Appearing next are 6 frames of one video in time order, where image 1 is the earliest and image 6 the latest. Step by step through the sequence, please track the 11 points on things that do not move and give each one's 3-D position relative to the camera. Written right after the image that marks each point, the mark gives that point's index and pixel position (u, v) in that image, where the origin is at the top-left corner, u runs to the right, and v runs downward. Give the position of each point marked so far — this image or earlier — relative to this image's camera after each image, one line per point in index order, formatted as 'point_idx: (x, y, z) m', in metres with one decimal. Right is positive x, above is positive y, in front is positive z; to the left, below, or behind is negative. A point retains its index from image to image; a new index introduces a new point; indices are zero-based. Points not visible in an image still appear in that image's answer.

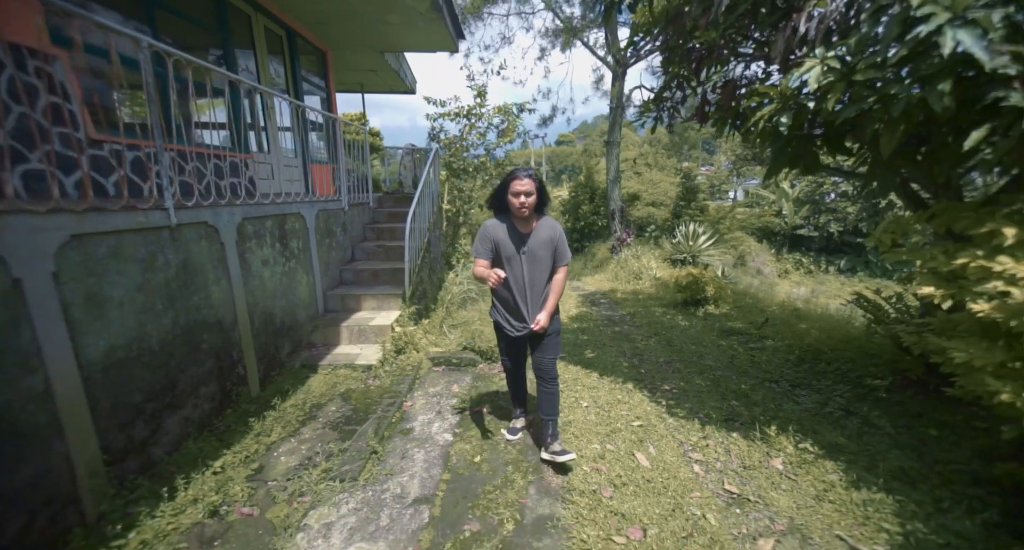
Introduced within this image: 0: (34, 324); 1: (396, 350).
0: (-2.1, -0.2, +1.9) m
1: (-1.2, -0.8, +4.2) m
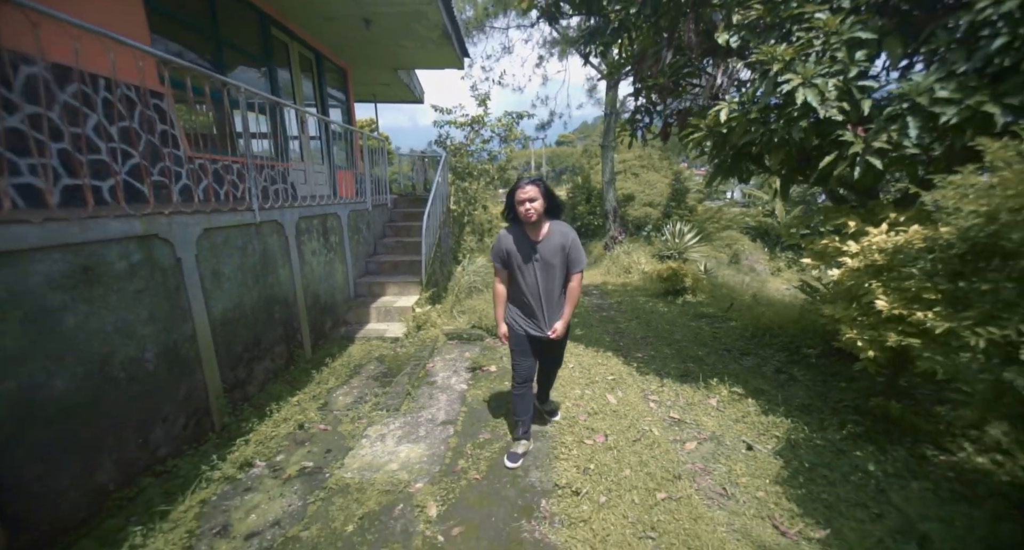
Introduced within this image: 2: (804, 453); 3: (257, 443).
0: (-2.1, -0.1, +2.7) m
1: (-1.2, -0.6, +5.1) m
2: (+1.9, -1.2, +2.7) m
3: (-1.7, -1.1, +2.8) m
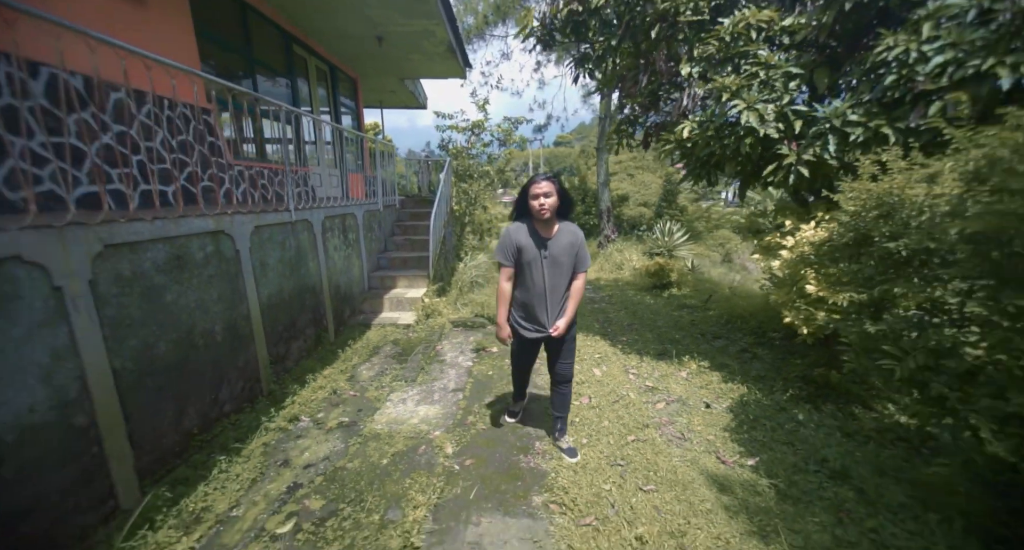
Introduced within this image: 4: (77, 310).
0: (-2.1, 0.0, +3.3) m
1: (-1.2, -0.5, +5.7) m
2: (+1.9, -1.1, +3.3) m
3: (-1.7, -1.0, +3.4) m
4: (-2.1, -0.2, +2.0) m
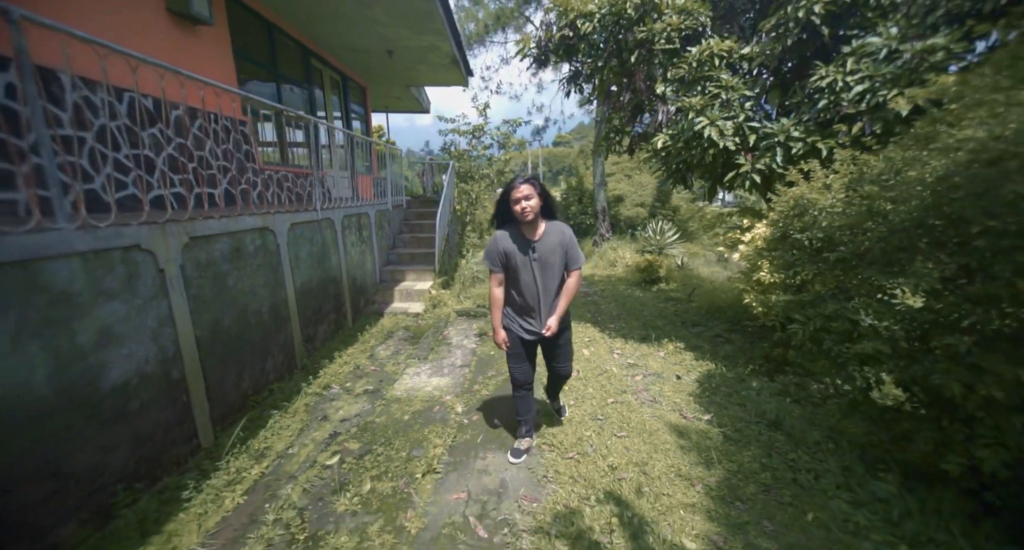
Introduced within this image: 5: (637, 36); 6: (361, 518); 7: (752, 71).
0: (-2.1, +0.1, +3.9) m
1: (-1.2, -0.5, +6.2) m
2: (+1.9, -1.0, +3.9) m
3: (-1.7, -1.0, +3.9) m
4: (-2.1, -0.1, +2.6) m
5: (+1.2, +2.4, +4.1) m
6: (-0.8, -1.3, +2.2) m
7: (+2.2, +1.9, +3.8) m
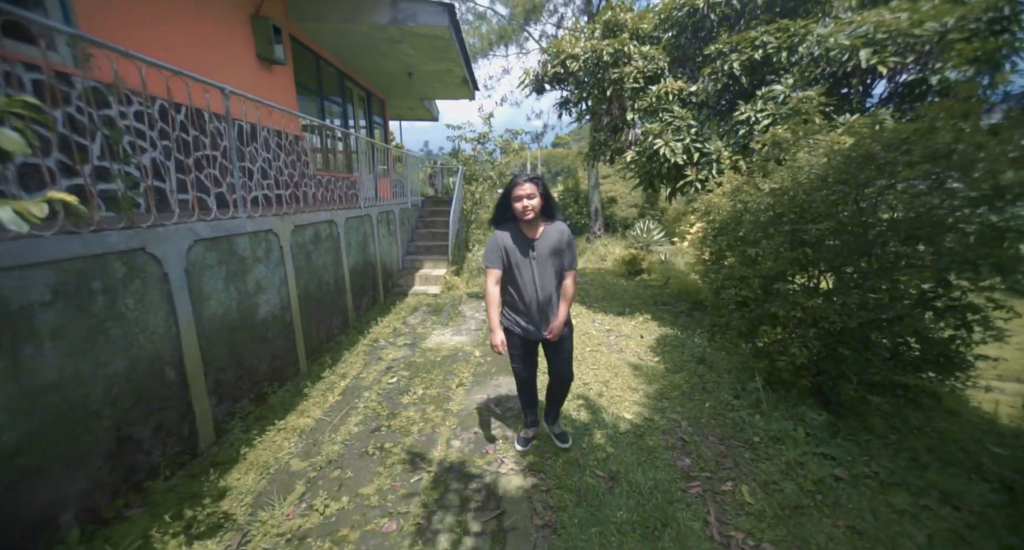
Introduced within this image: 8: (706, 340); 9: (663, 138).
0: (-2.1, +0.3, +5.1) m
1: (-1.1, -0.2, +7.4) m
2: (+1.9, -0.8, +5.1) m
3: (-1.7, -0.7, +5.2) m
4: (-2.1, +0.1, +3.8) m
5: (+1.3, +2.6, +5.3) m
6: (-0.8, -1.1, +3.4) m
7: (+2.3, +2.1, +5.0) m
8: (+2.2, -0.7, +4.8) m
9: (+1.8, +1.6, +4.9) m
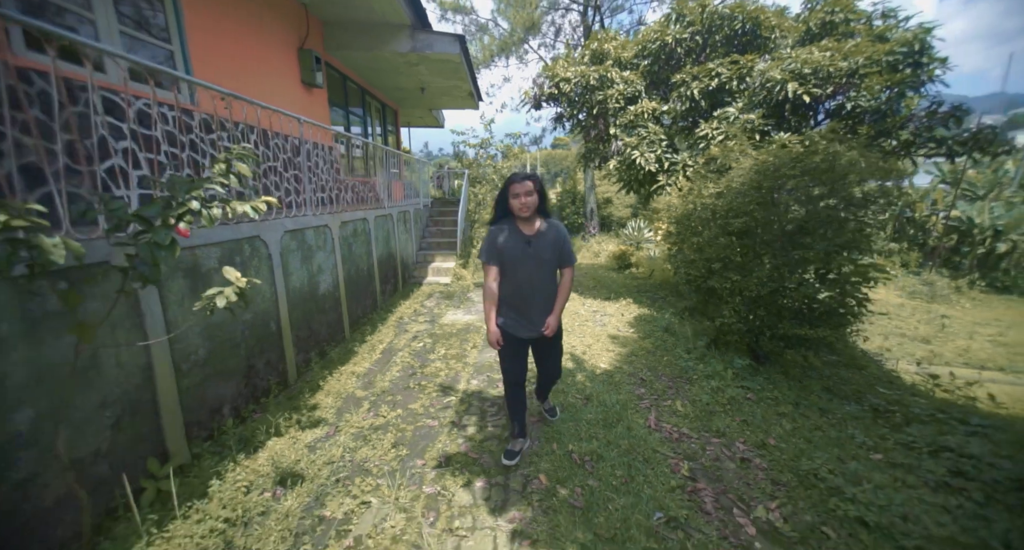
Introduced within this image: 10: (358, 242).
0: (-2.1, +0.5, +6.1) m
1: (-1.1, -0.1, +8.5) m
2: (+2.0, -0.6, +6.1) m
3: (-1.7, -0.6, +6.2) m
4: (-2.0, +0.3, +4.8) m
5: (+1.3, +2.7, +6.3) m
6: (-0.7, -0.9, +4.5) m
7: (+2.3, +2.2, +6.1) m
8: (+2.3, -0.6, +5.8) m
9: (+1.8, +1.8, +5.9) m
10: (-2.1, +0.4, +5.6) m
